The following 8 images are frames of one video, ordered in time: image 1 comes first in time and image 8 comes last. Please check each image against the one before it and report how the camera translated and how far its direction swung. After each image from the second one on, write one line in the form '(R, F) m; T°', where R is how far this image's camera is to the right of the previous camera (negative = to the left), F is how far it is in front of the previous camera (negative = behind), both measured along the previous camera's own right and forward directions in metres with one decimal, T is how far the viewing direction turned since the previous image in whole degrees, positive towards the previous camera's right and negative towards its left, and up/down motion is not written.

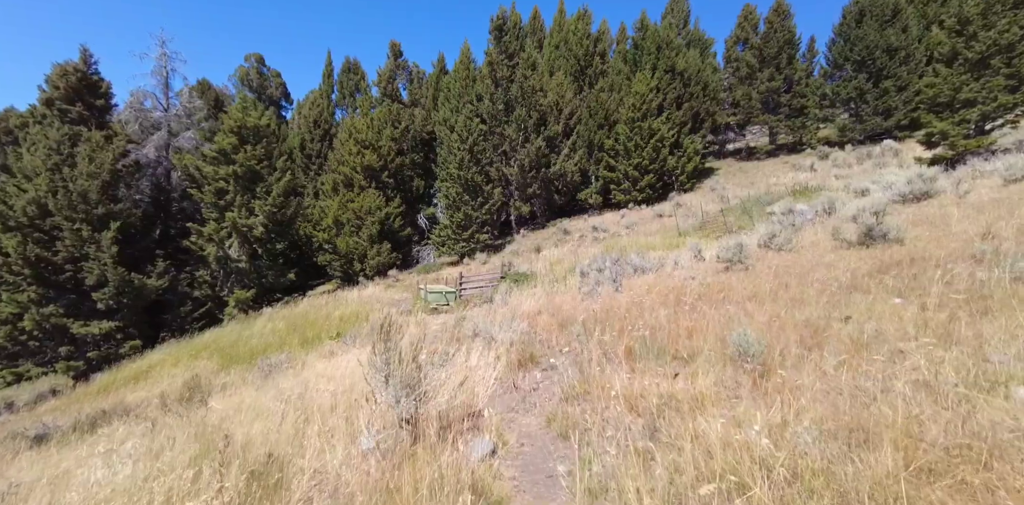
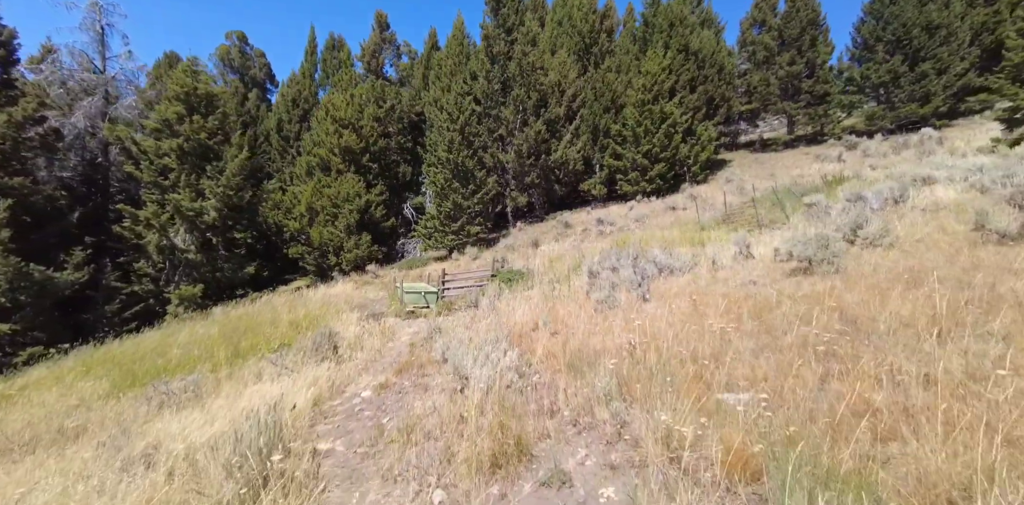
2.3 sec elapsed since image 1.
(+0.2, +2.7) m; 0°
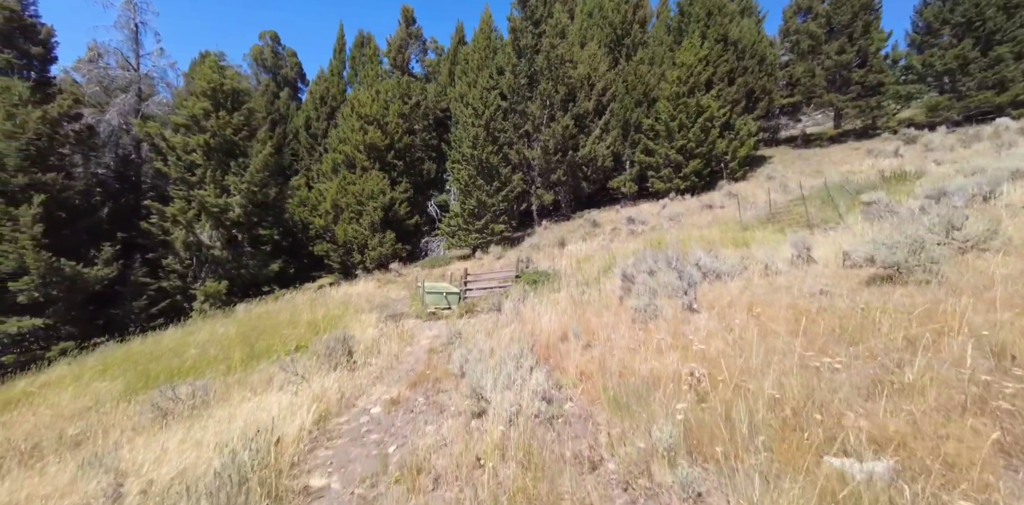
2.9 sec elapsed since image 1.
(0.0, +0.7) m; -3°
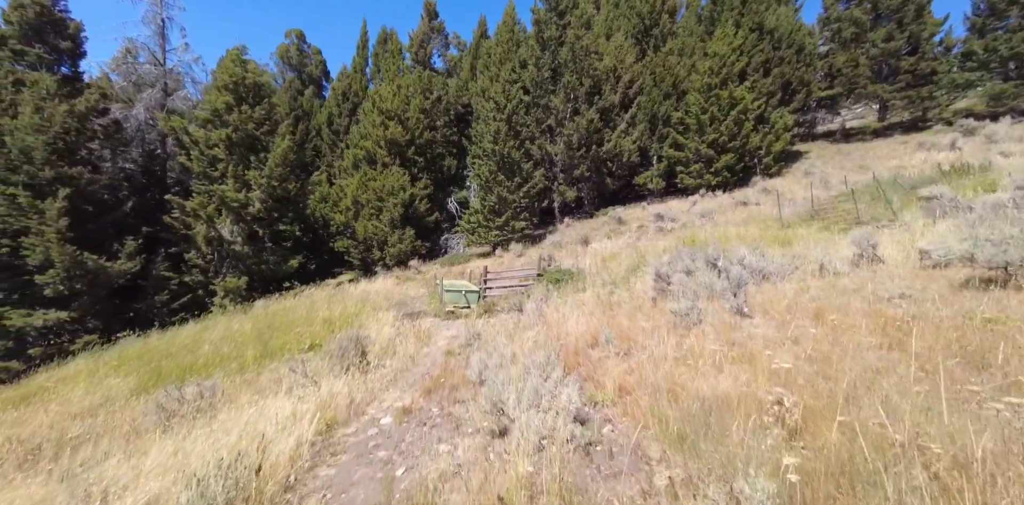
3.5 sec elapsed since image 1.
(-0.1, +0.6) m; -3°
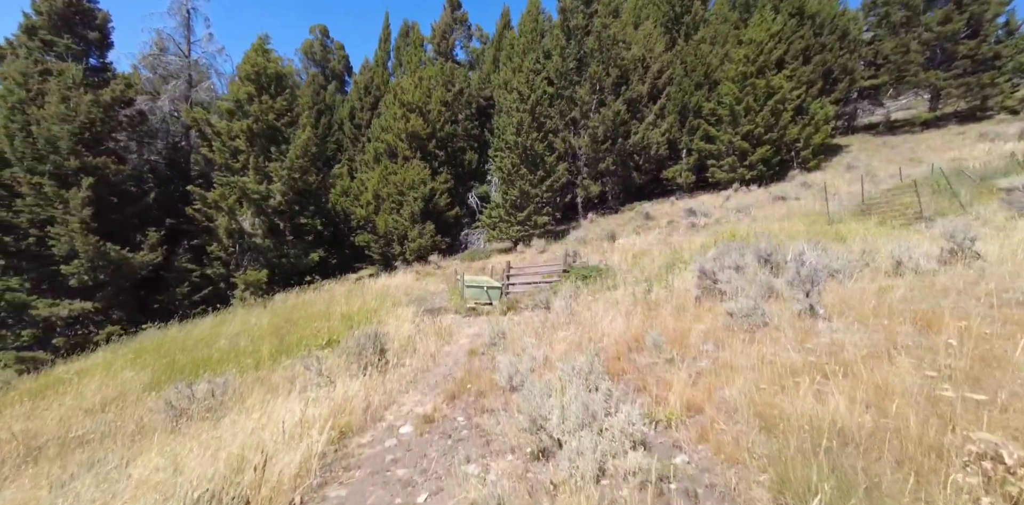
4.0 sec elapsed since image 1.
(-0.2, +0.6) m; -2°
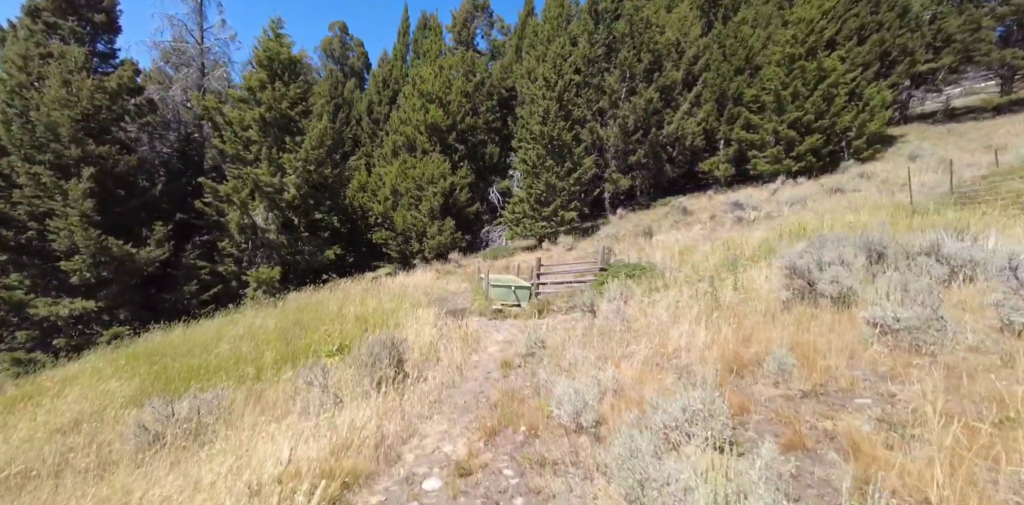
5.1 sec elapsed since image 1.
(-0.4, +1.3) m; -2°
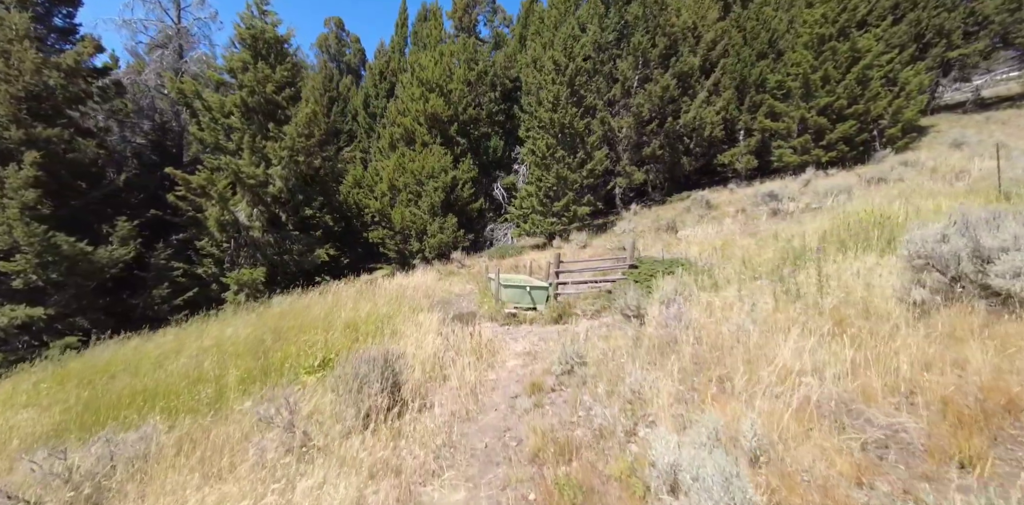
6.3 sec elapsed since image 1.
(-0.4, +1.6) m; 0°
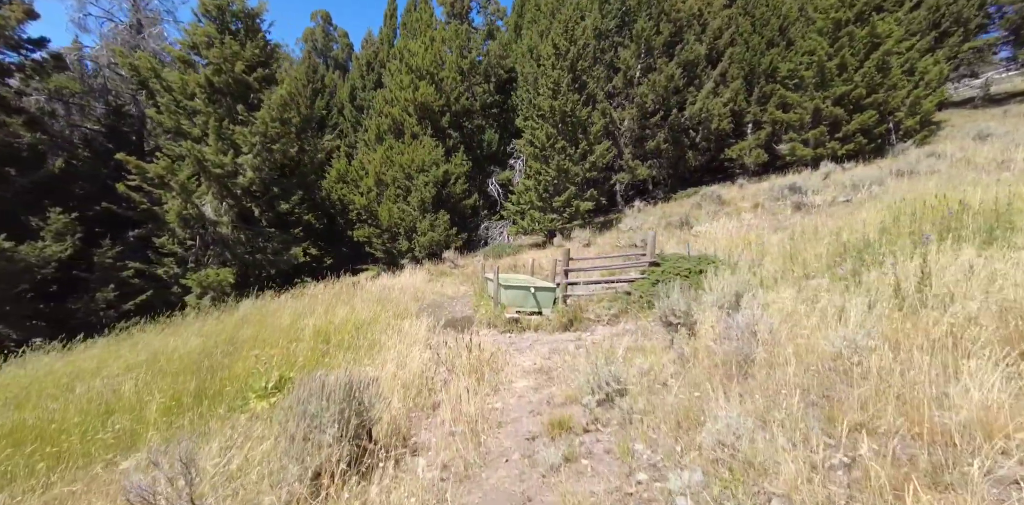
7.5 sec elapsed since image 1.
(-0.2, +1.5) m; +1°
